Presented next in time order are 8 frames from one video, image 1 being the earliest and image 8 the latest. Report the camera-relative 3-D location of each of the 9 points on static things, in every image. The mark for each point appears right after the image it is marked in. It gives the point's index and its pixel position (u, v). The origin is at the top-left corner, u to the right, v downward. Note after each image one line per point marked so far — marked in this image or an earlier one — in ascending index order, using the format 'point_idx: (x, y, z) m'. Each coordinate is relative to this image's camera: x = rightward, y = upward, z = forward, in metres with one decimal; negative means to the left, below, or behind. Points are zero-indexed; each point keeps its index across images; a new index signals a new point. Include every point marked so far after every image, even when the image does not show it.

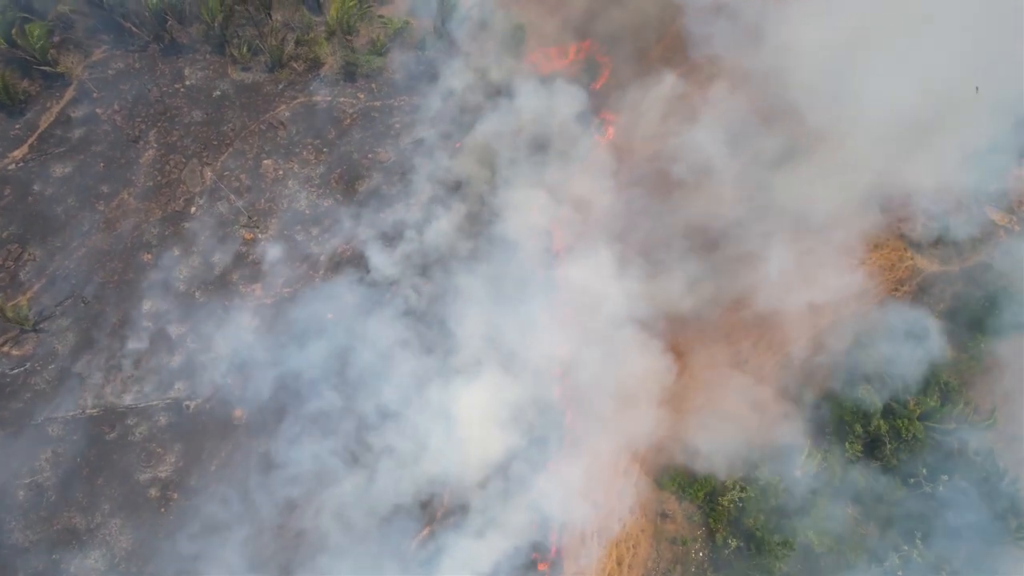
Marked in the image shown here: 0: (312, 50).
0: (-3.3, +3.9, +12.8) m
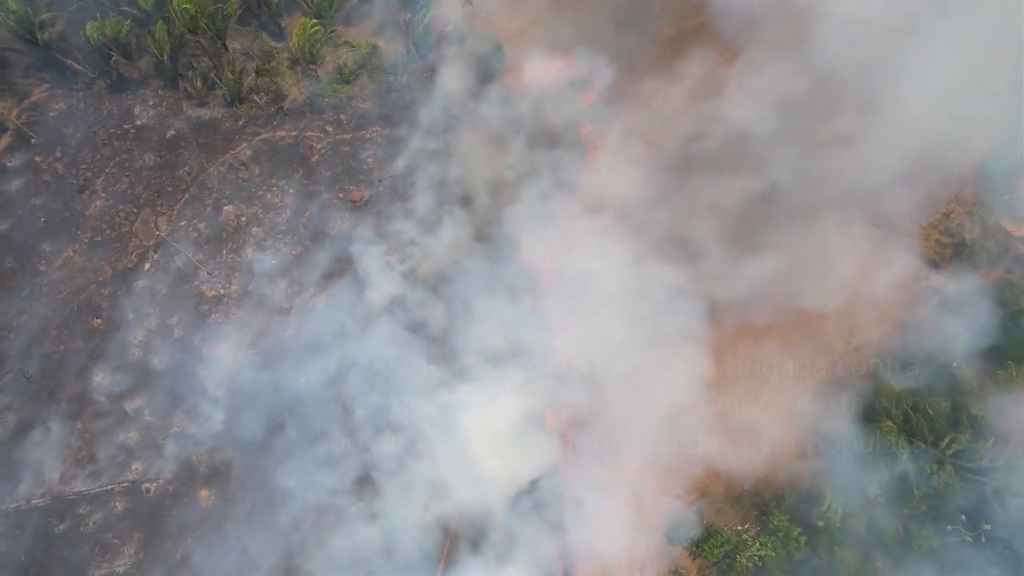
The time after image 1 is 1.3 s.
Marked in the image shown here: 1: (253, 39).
0: (-3.6, +3.1, +11.8) m
1: (-4.1, +3.9, +12.1) m
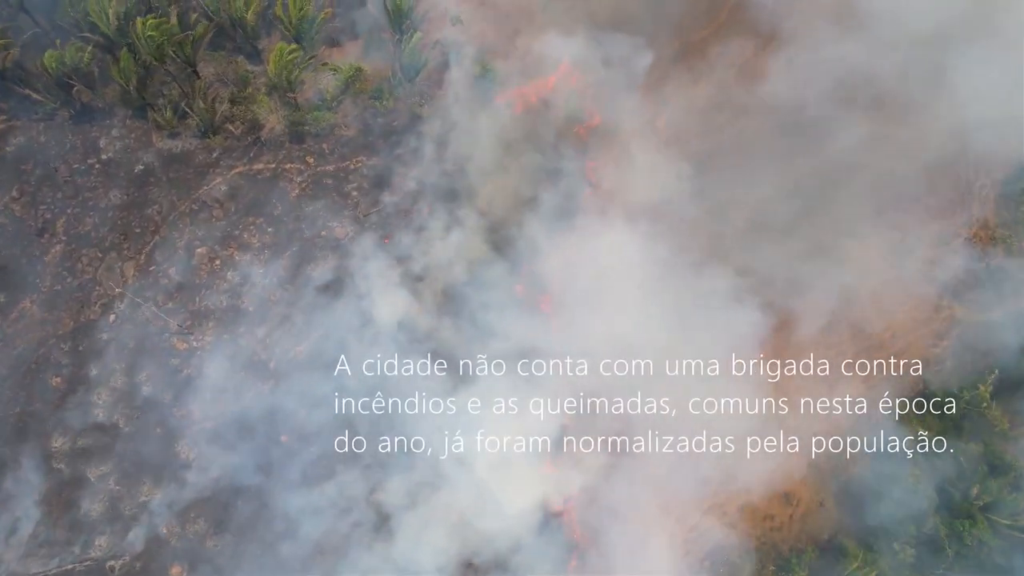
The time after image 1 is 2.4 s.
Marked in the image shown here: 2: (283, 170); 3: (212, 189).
0: (-3.7, +2.5, +10.9) m
1: (-4.2, +3.3, +11.2) m
2: (-3.3, +1.7, +10.9) m
3: (-4.1, +1.3, +10.6) m
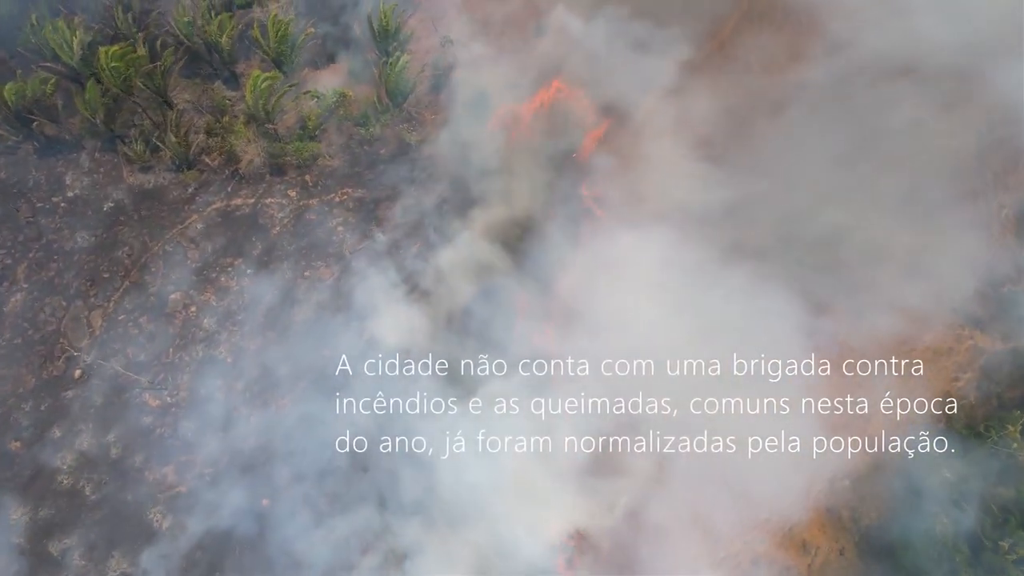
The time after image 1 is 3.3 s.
0: (-3.8, +1.9, +10.2) m
1: (-4.3, +2.7, +10.5) m
2: (-3.3, +1.1, +10.2) m
3: (-4.2, +0.8, +9.9) m
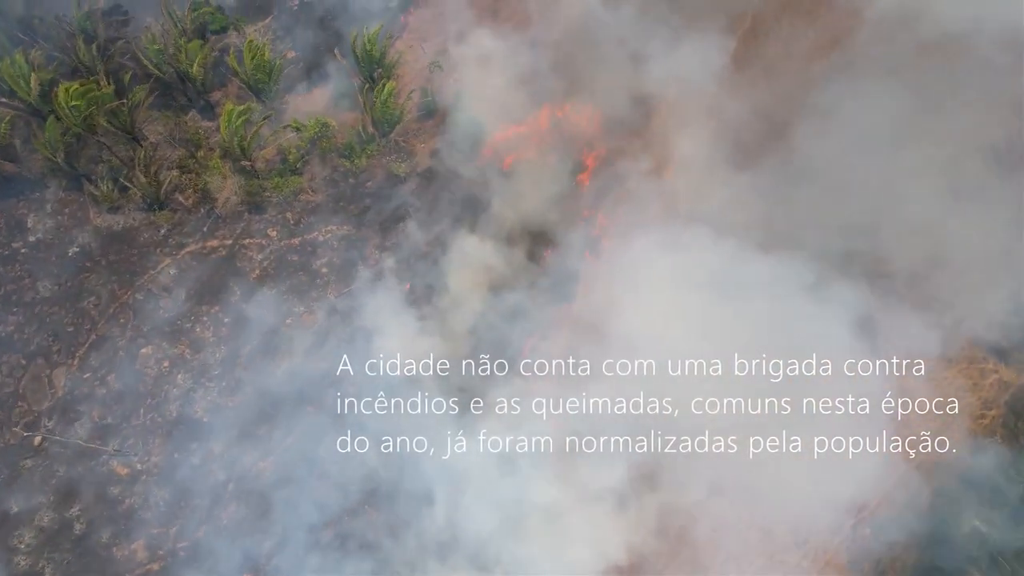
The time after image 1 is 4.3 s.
0: (-3.8, +1.3, +9.5) m
1: (-4.3, +2.1, +9.8) m
2: (-3.4, +0.5, +9.5) m
3: (-4.2, +0.2, +9.2) m
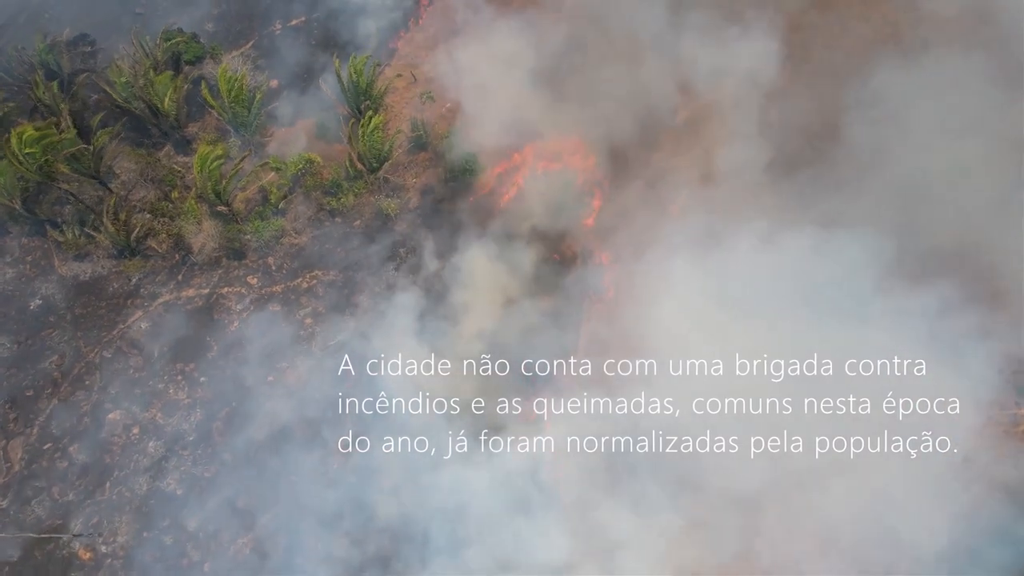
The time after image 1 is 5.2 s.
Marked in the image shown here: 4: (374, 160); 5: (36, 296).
0: (-3.8, +0.7, +8.8) m
1: (-4.3, +1.5, +9.1) m
2: (-3.4, -0.1, +8.8) m
3: (-4.2, -0.4, +8.5) m
4: (-1.6, +1.5, +9.1) m
5: (-5.2, -0.1, +8.5) m
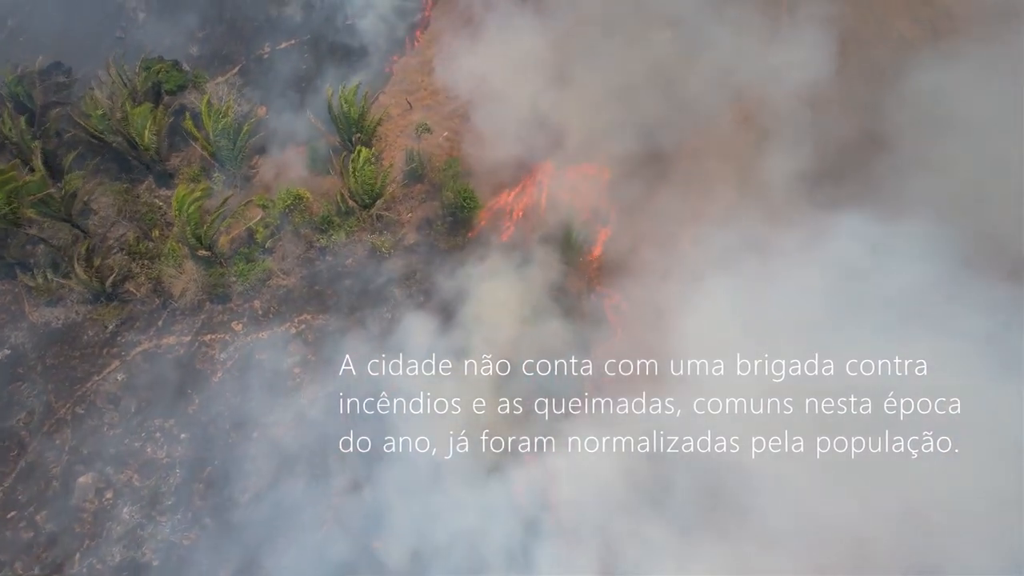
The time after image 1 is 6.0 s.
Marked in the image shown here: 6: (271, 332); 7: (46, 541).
0: (-3.8, +0.2, +8.2) m
1: (-4.3, +1.0, +8.5) m
2: (-3.3, -0.6, +8.2) m
3: (-4.2, -1.0, +7.9) m
4: (-1.6, +1.0, +8.6) m
5: (-5.2, -0.6, +7.9) m
6: (-2.6, -0.5, +8.4) m
7: (-4.4, -2.3, +7.4) m
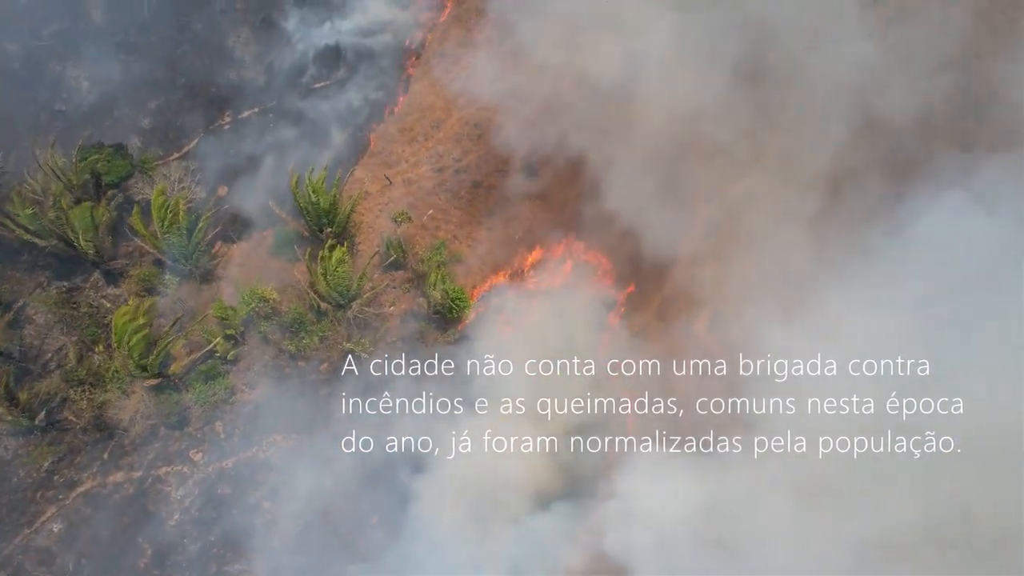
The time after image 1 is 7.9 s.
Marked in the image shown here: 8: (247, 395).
0: (-3.8, -1.0, +7.0) m
1: (-4.3, -0.2, +7.3) m
2: (-3.3, -1.8, +7.0) m
3: (-4.2, -2.2, +6.8) m
4: (-1.6, -0.1, +7.4) m
5: (-5.2, -1.8, +6.7) m
6: (-2.6, -1.7, +7.2) m
7: (-4.4, -3.5, +6.2) m
8: (-2.6, -1.1, +7.3) m
